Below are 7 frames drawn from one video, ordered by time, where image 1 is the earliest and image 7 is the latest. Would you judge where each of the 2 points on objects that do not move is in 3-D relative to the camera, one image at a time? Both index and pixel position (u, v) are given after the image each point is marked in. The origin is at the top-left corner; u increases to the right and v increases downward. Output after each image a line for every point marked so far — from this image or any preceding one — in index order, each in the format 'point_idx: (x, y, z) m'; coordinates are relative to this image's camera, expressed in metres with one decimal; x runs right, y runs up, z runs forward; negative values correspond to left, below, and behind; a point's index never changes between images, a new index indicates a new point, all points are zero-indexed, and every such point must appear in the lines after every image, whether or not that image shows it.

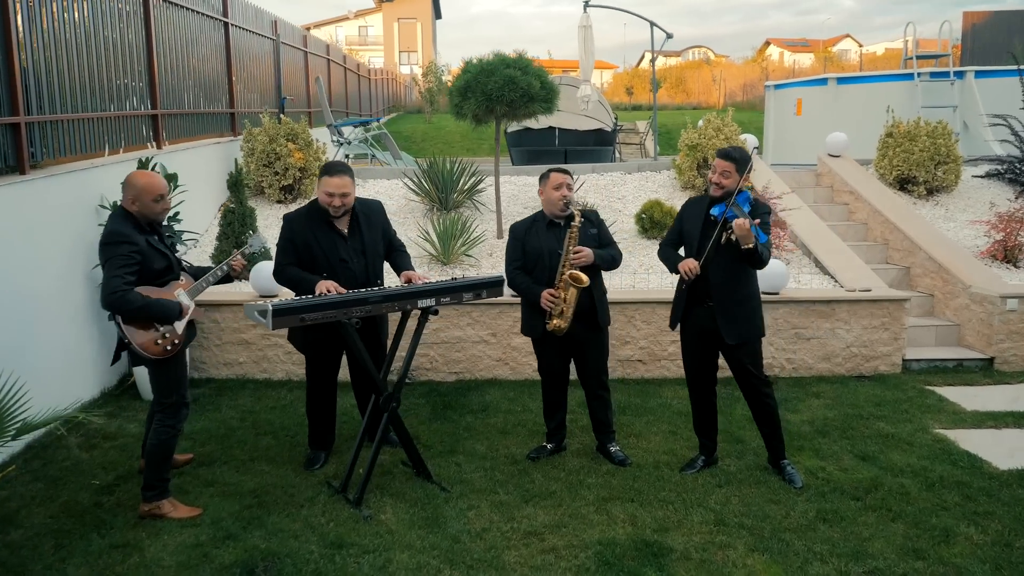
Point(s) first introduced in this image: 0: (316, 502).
0: (-1.1, -1.2, +4.3) m
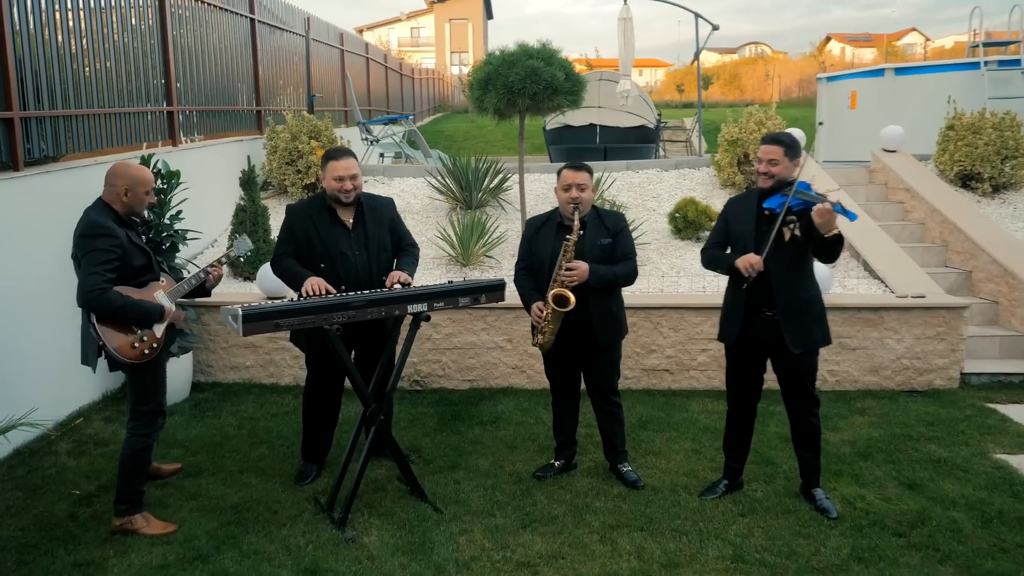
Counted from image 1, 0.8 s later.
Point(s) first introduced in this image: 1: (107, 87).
0: (-1.1, -1.2, +4.0) m
1: (-3.3, +1.7, +6.1) m
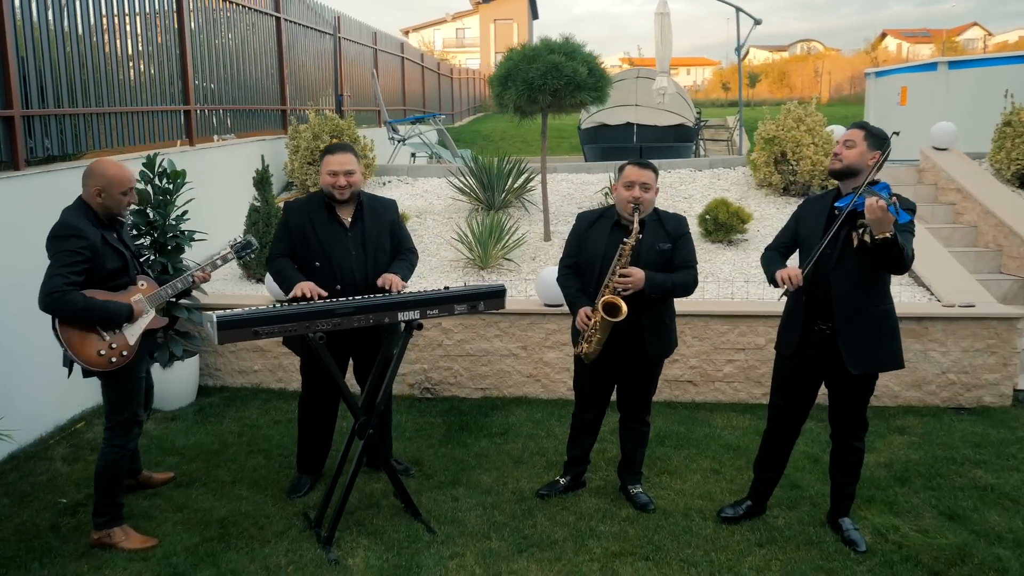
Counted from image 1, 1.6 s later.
0: (-1.2, -1.3, +3.8) m
1: (-3.2, +1.6, +6.0) m
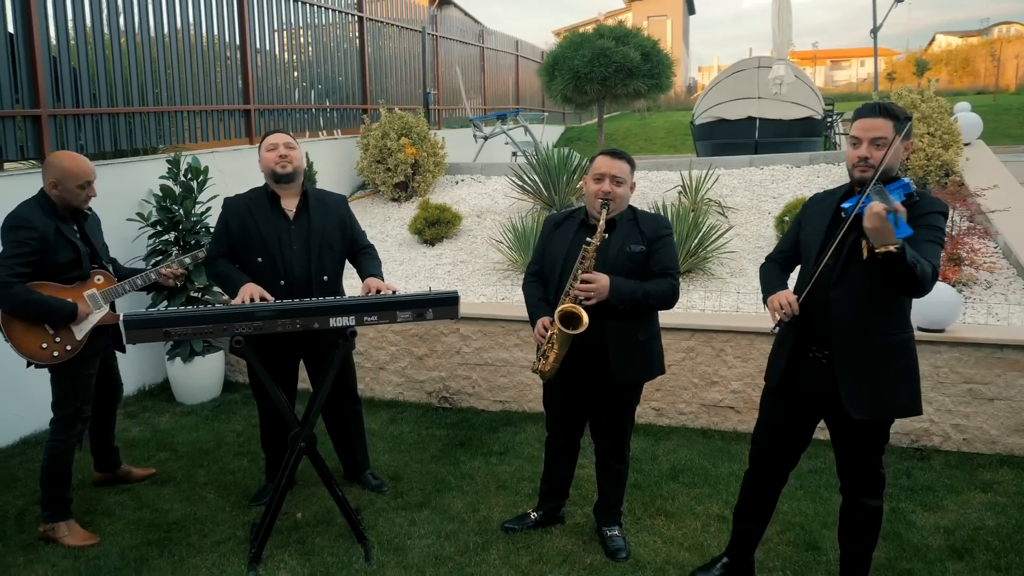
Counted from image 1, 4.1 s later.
0: (-1.4, -1.3, +3.6) m
1: (-2.9, +1.7, +6.2) m
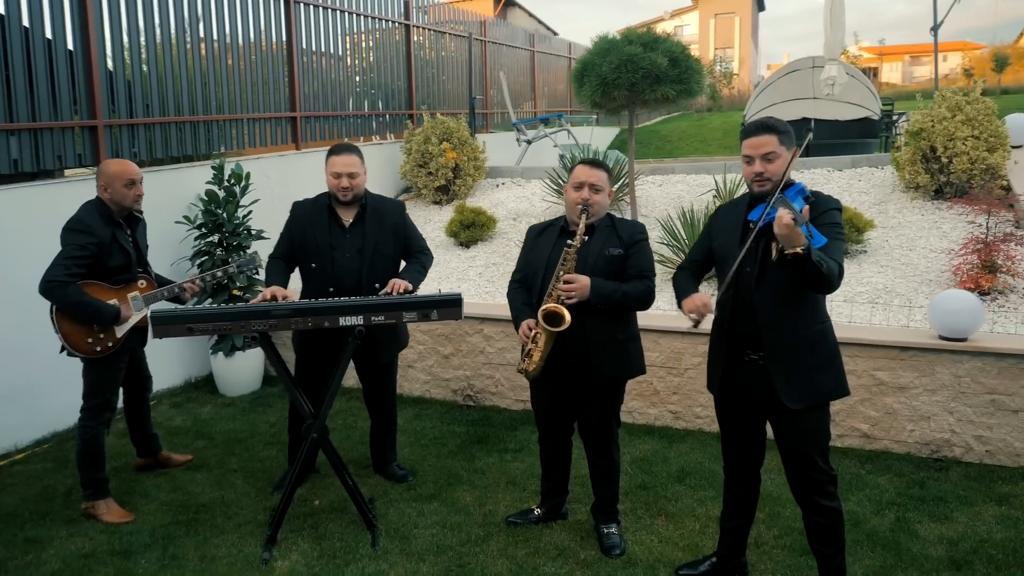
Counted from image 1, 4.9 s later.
0: (-1.4, -1.3, +3.9) m
1: (-2.6, +1.7, +6.6) m
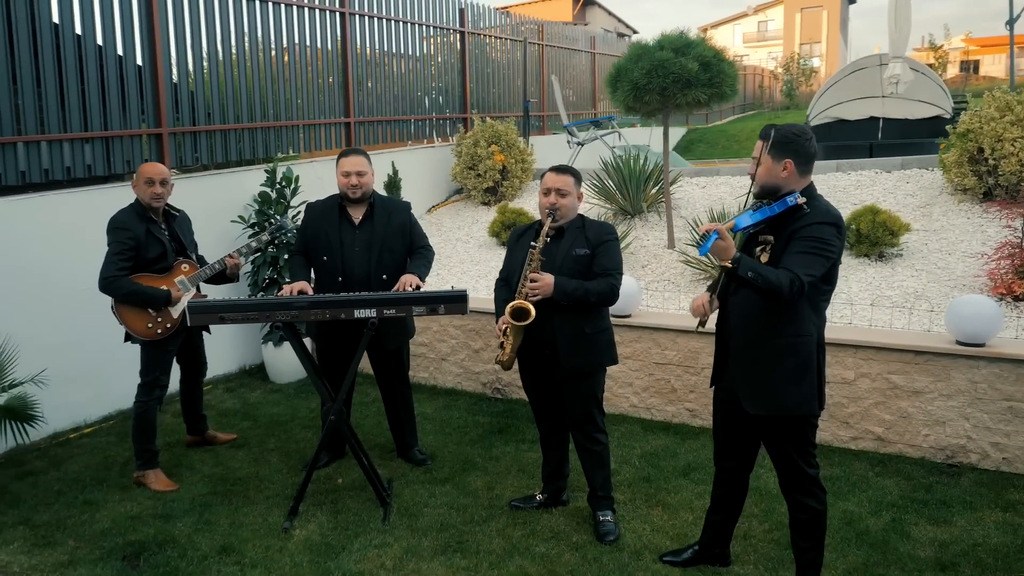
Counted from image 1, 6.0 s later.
0: (-1.4, -1.2, +4.2) m
1: (-2.3, +1.8, +7.1) m
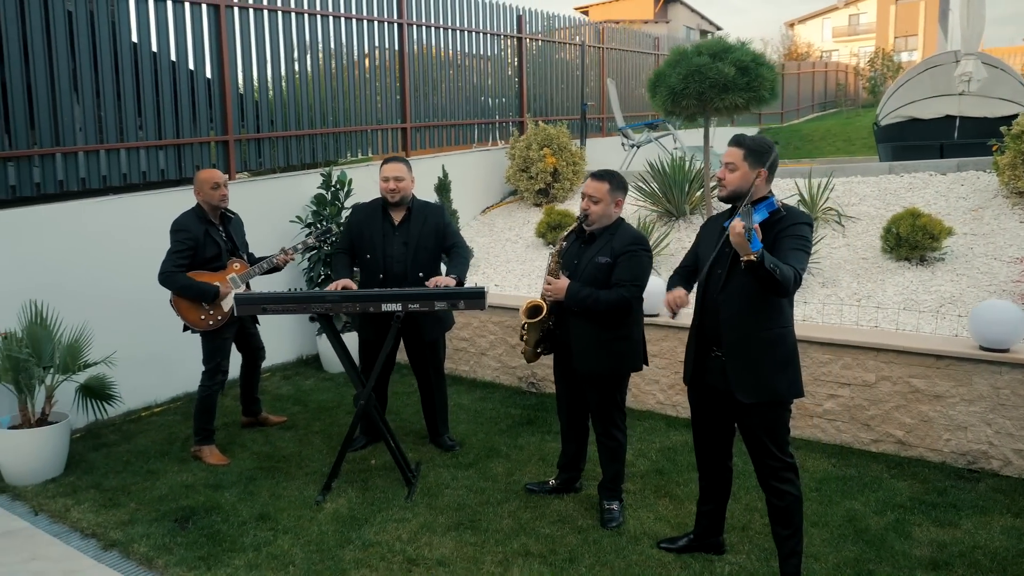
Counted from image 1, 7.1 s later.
0: (-1.3, -1.2, +4.7) m
1: (-1.8, +1.8, +7.5) m
